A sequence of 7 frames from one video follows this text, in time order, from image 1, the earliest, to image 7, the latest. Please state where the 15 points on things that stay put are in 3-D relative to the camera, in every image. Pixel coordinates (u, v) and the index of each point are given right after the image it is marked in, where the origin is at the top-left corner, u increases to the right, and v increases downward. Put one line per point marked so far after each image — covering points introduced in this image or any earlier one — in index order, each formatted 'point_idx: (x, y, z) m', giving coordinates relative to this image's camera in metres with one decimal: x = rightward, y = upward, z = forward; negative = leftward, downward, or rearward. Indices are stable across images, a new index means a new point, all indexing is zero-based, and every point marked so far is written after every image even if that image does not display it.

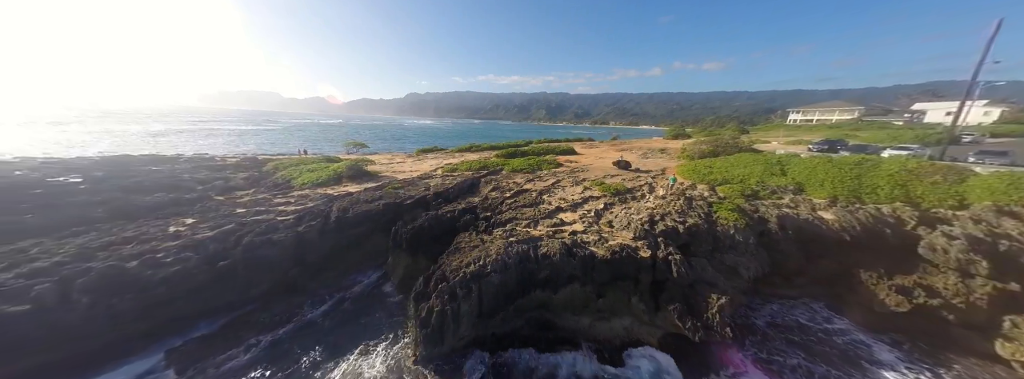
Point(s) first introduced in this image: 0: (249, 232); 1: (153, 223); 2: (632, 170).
0: (-8.0, -1.3, +7.8) m
1: (-11.1, -1.1, +8.0) m
2: (+7.1, +1.2, +14.7) m
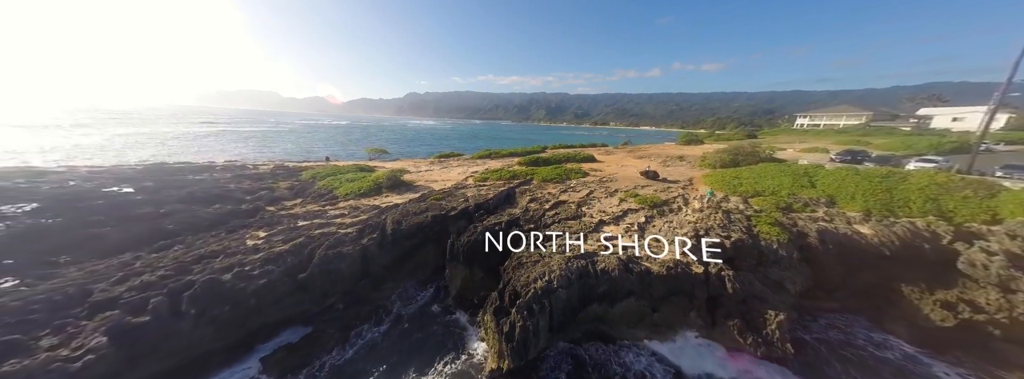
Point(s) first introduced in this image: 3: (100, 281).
0: (-6.3, -1.9, +8.3) m
1: (-9.4, -1.6, +8.5) m
2: (+8.9, +0.6, +15.1) m
3: (-10.2, -2.3, +6.4) m
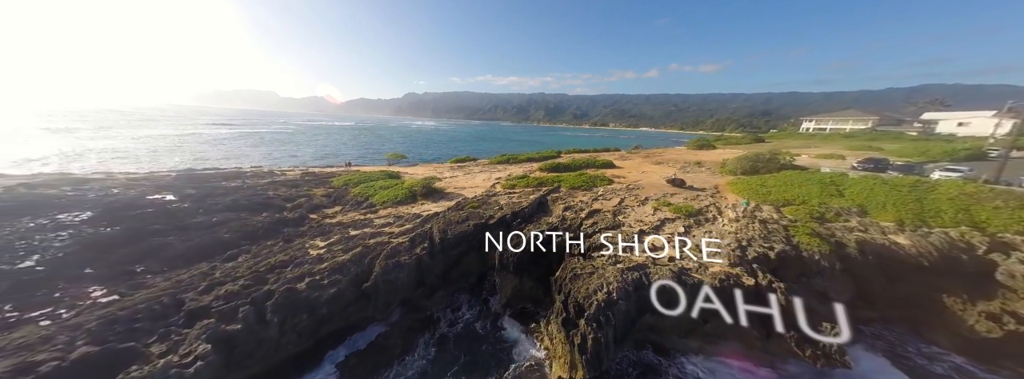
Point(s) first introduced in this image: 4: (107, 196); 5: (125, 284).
0: (-4.6, -2.3, +8.6) m
1: (-7.7, -2.0, +8.9) m
2: (+10.6, +0.2, +15.4) m
3: (-8.5, -2.7, +6.8) m
4: (-20.8, -0.3, +12.9) m
5: (-10.8, -2.7, +7.2) m
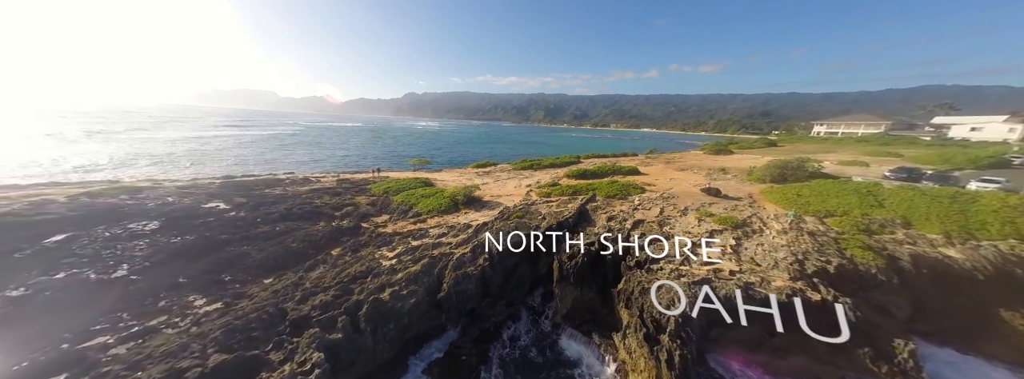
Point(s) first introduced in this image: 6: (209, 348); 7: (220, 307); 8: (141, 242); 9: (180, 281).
0: (-2.4, -2.7, +9.0) m
1: (-5.6, -2.5, +9.3) m
2: (+12.9, -0.4, +15.6) m
3: (-6.3, -3.2, +7.2) m
4: (-18.6, -0.7, +13.5) m
5: (-8.6, -3.2, +7.6) m
6: (-6.8, -3.5, +5.7) m
7: (-7.9, -3.2, +6.9) m
8: (-14.9, -2.1, +10.2) m
9: (-10.6, -2.9, +8.2) m
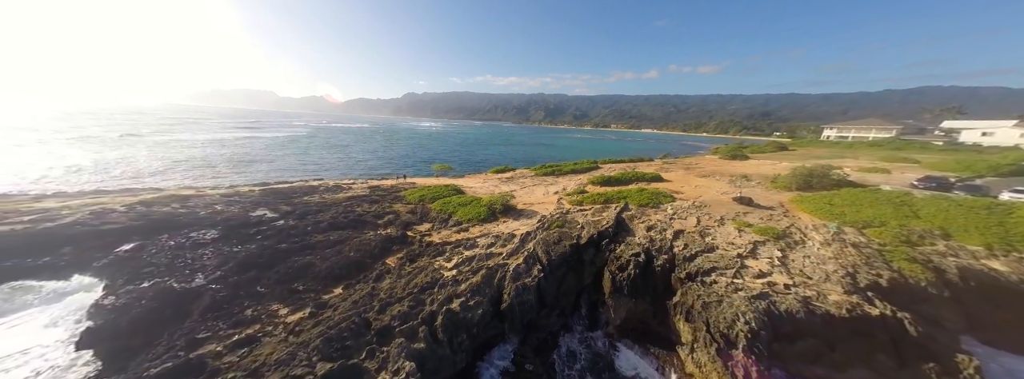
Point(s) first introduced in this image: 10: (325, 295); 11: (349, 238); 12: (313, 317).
0: (-0.4, -3.2, +9.3) m
1: (-3.5, -3.0, +9.7) m
2: (+15.0, -1.0, +15.8) m
3: (-4.3, -3.6, +7.6) m
4: (-16.5, -1.2, +14.0) m
5: (-6.6, -3.7, +8.0) m
6: (-4.7, -4.0, +6.1) m
7: (-5.8, -3.7, +7.3) m
8: (-12.8, -2.5, +10.6) m
9: (-8.5, -3.4, +8.6) m
10: (-6.3, -3.6, +8.6) m
11: (-7.6, -2.3, +11.9) m
12: (-5.7, -3.7, +7.3) m
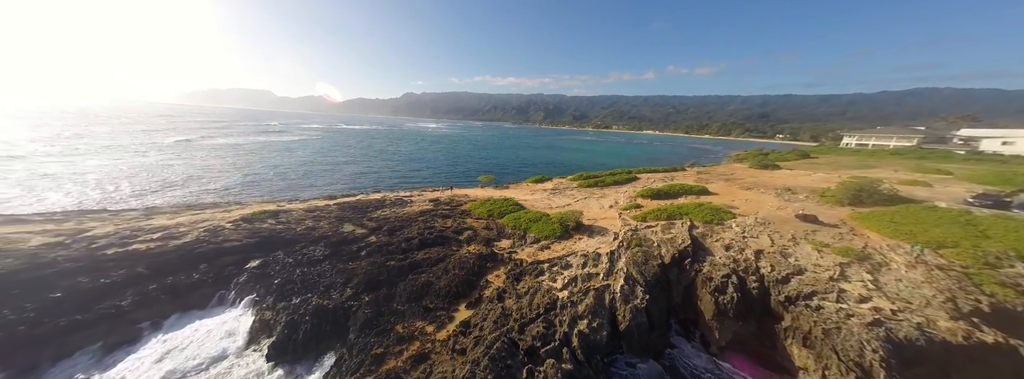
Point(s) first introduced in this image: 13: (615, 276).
0: (+3.9, -4.3, +10.0) m
1: (+0.8, -4.0, +10.4) m
2: (+19.4, -2.1, +16.2) m
3: (0.0, -4.6, +8.3) m
4: (-12.1, -2.2, +15.0) m
5: (-2.3, -4.7, +8.7) m
6: (-0.5, -5.0, +6.8) m
7: (-1.6, -4.7, +8.1) m
8: (-8.5, -3.5, +11.5) m
9: (-4.3, -4.4, +9.4) m
10: (-2.0, -4.6, +9.3) m
11: (-3.3, -3.3, +12.6) m
12: (-1.5, -4.7, +8.1) m
13: (+4.5, -3.8, +11.1) m
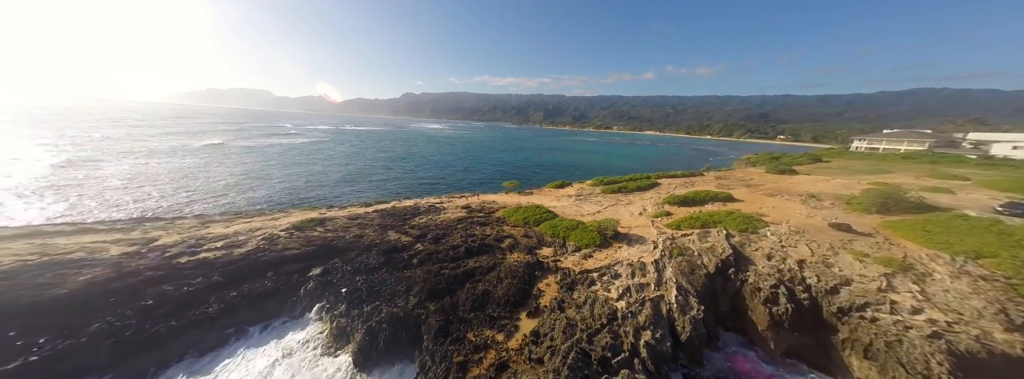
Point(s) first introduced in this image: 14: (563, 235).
0: (+6.4, -4.8, +10.3) m
1: (+3.2, -4.6, +10.8) m
2: (+21.9, -2.7, +16.4) m
3: (+2.4, -5.2, +8.7) m
4: (-9.6, -2.7, +15.4) m
5: (+0.1, -5.2, +9.1) m
6: (+1.9, -5.5, +7.2) m
7: (+0.8, -5.2, +8.4) m
8: (-6.0, -4.1, +11.9) m
9: (-1.8, -4.9, +9.8) m
10: (+0.4, -5.1, +9.7) m
11: (-0.9, -3.8, +13.0) m
12: (+0.9, -5.2, +8.4) m
13: (+7.0, -4.3, +11.5) m
14: (+3.1, -2.9, +16.3) m
